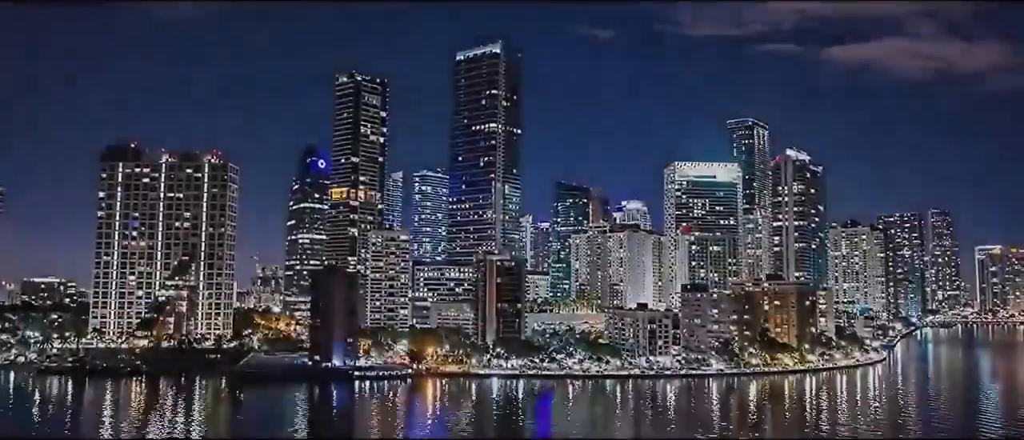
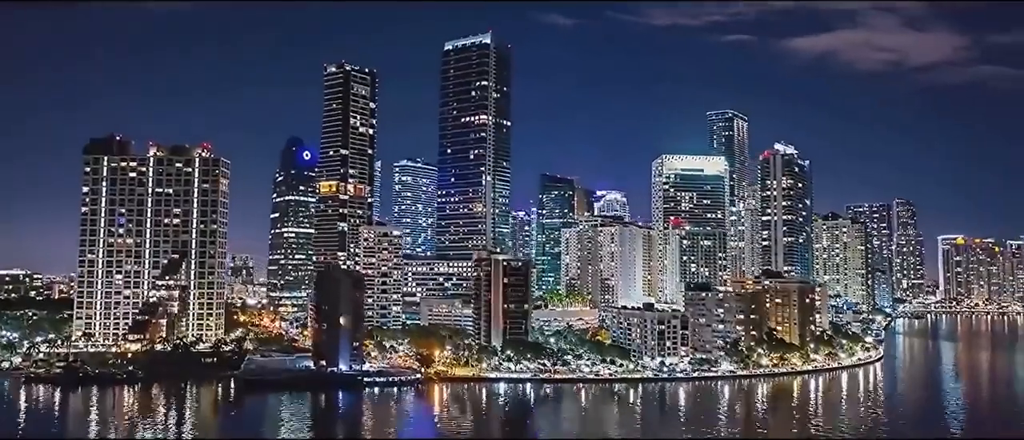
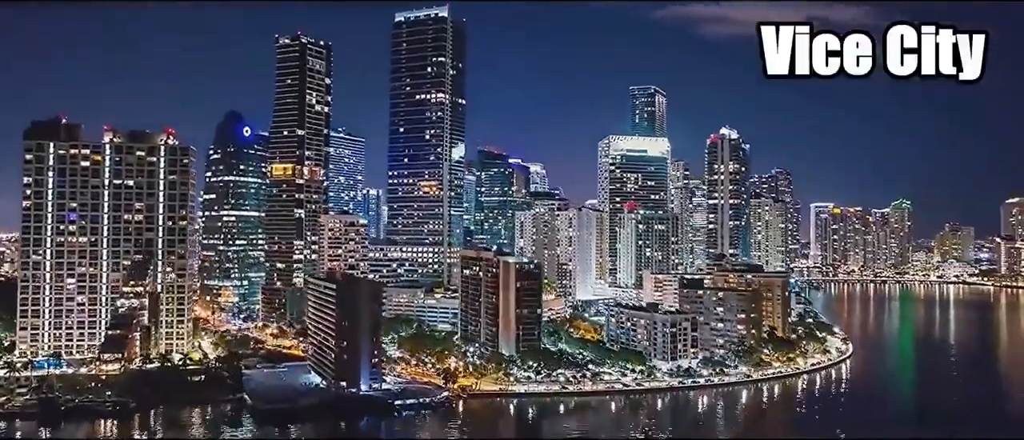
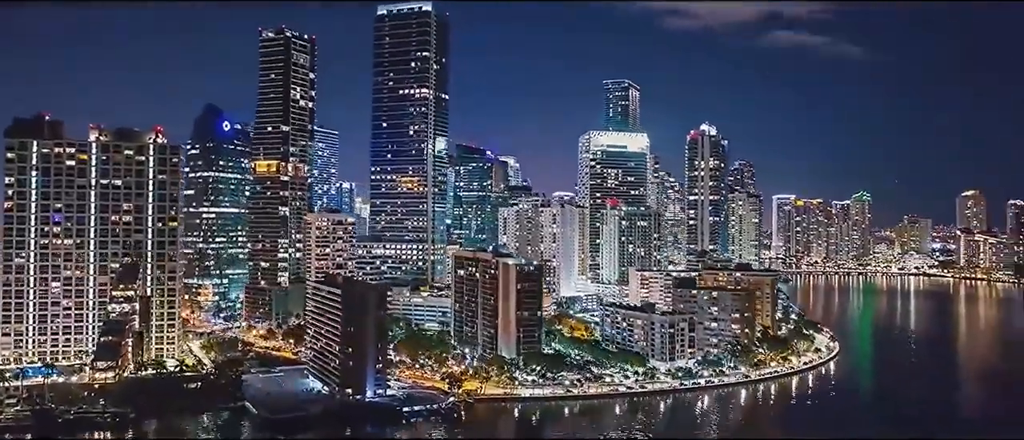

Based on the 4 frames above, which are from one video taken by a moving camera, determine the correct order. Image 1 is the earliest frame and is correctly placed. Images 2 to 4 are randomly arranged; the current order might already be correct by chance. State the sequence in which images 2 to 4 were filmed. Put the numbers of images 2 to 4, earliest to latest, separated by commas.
2, 3, 4
